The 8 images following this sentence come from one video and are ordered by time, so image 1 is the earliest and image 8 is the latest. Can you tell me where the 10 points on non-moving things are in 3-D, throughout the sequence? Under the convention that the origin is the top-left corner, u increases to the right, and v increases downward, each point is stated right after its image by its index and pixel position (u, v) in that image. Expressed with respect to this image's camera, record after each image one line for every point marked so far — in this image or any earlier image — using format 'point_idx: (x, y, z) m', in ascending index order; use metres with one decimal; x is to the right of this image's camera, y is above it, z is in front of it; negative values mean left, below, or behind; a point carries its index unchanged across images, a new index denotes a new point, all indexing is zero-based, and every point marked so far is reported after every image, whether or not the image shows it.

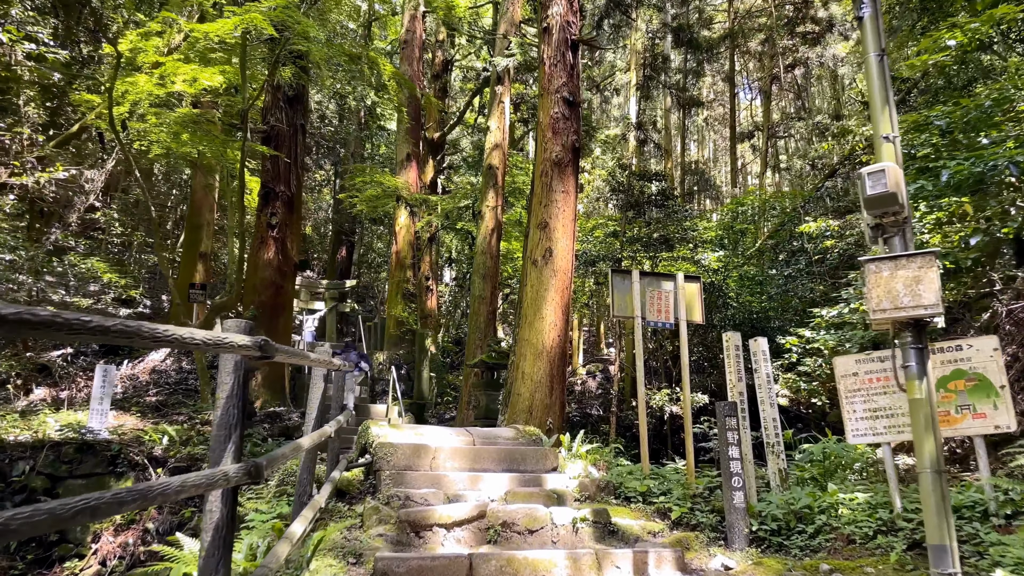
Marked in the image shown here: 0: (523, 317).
0: (+0.1, -0.2, +5.3) m
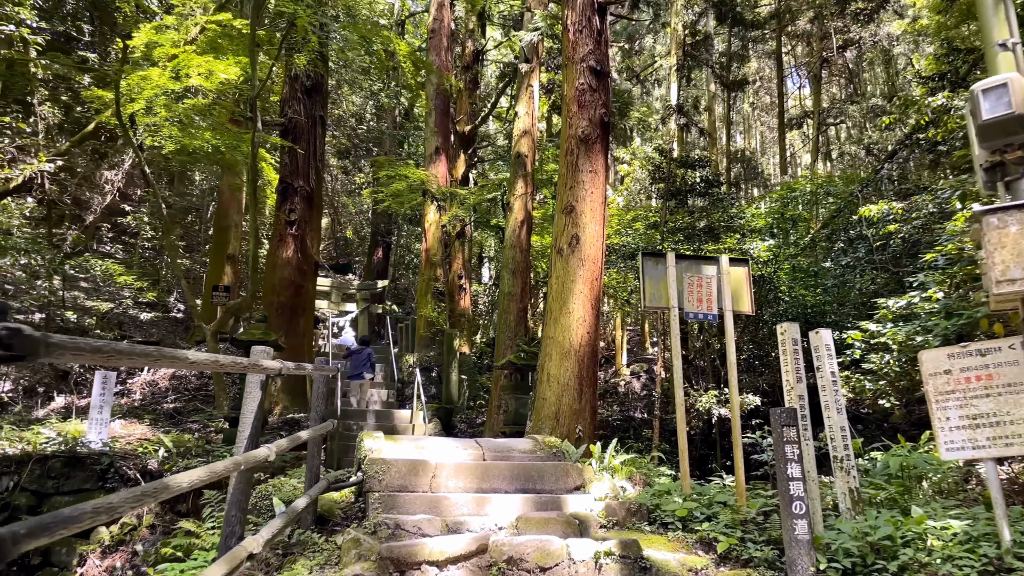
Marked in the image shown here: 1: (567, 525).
0: (+0.2, -0.2, +4.8) m
1: (+0.2, -0.8, +2.8) m
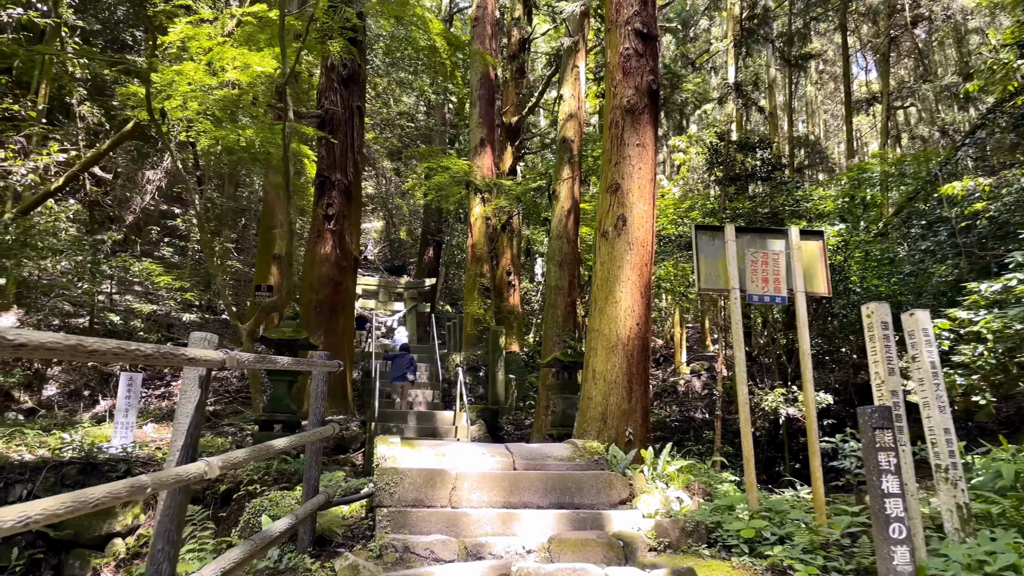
0: (+0.5, -0.1, +4.3) m
1: (+0.3, -0.8, +2.3) m
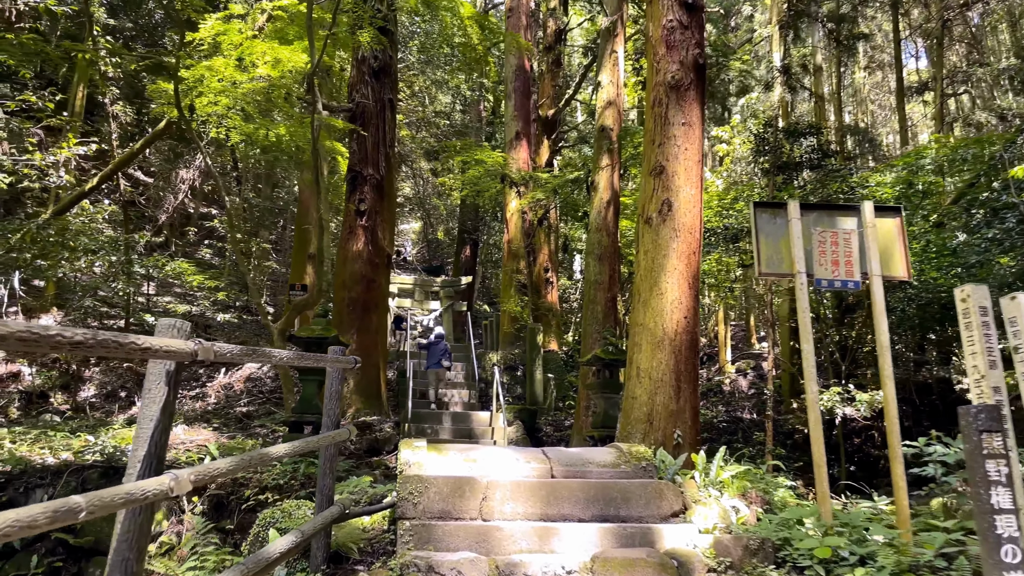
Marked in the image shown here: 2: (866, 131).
0: (+0.6, 0.0, +4.0) m
1: (+0.4, -0.7, +2.0) m
2: (+5.8, +2.6, +12.7) m
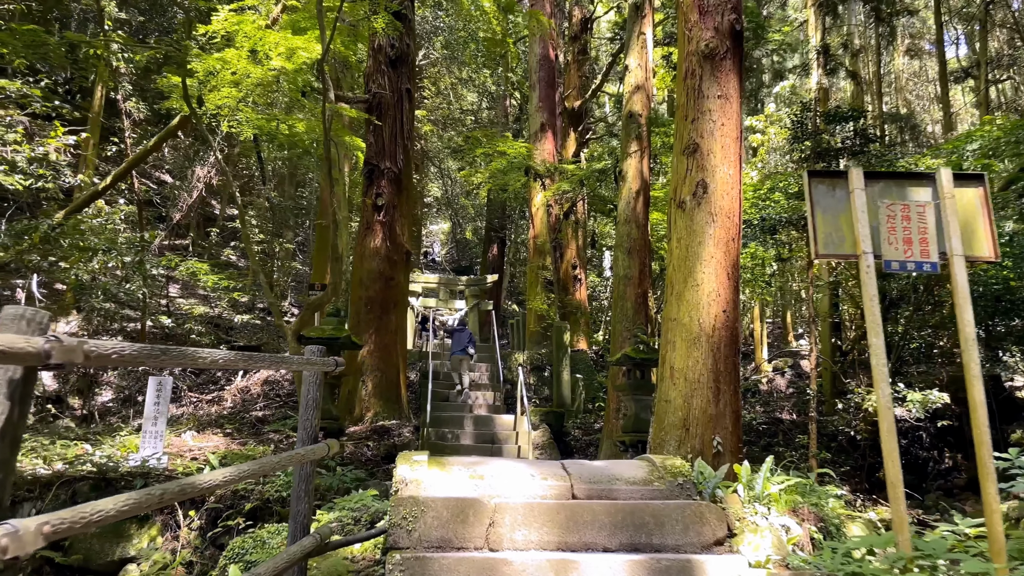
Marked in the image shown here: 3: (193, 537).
0: (+0.7, 0.0, +3.6) m
1: (+0.4, -0.7, +1.6) m
2: (+6.2, +2.7, +12.1) m
3: (-1.5, -1.2, +3.7) m
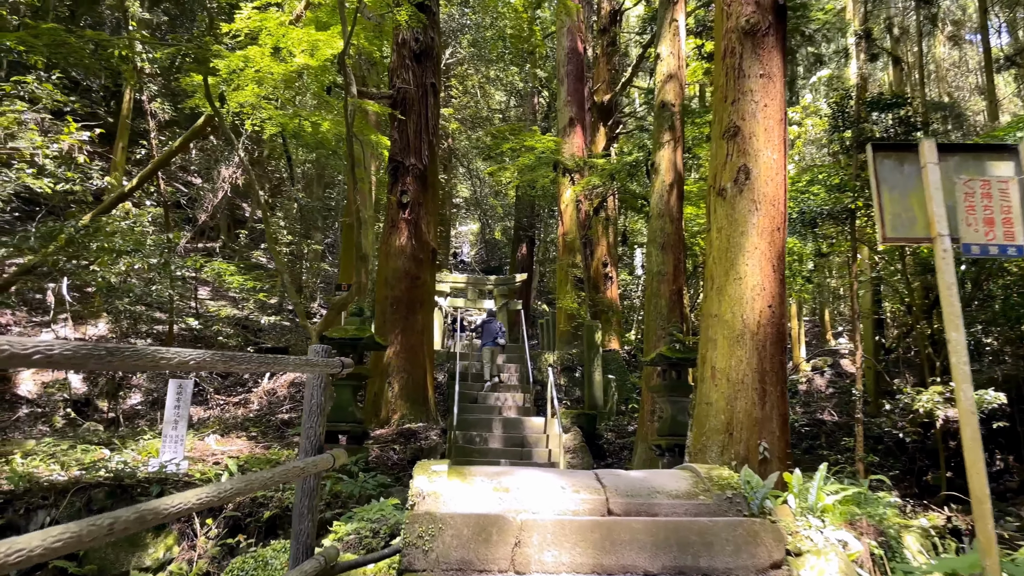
0: (+0.9, 0.0, +3.4) m
1: (+0.5, -0.7, +1.4) m
2: (+6.6, +2.7, +11.7) m
3: (-1.4, -1.2, +3.5) m
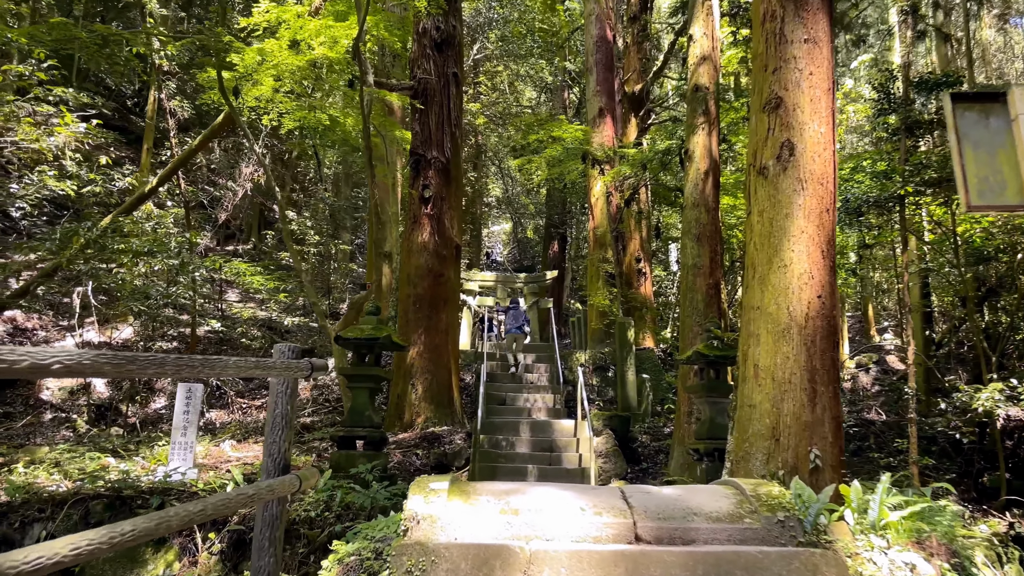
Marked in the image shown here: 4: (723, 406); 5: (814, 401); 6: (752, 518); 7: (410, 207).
0: (+0.9, +0.1, +3.1) m
1: (+0.5, -0.6, +1.1) m
2: (+7.0, +2.9, +11.1) m
3: (-1.3, -1.2, +3.3) m
4: (+1.3, -0.7, +4.7) m
5: (+1.1, -0.4, +2.8) m
6: (+0.6, -0.6, +1.9) m
7: (-0.9, +0.7, +6.8) m
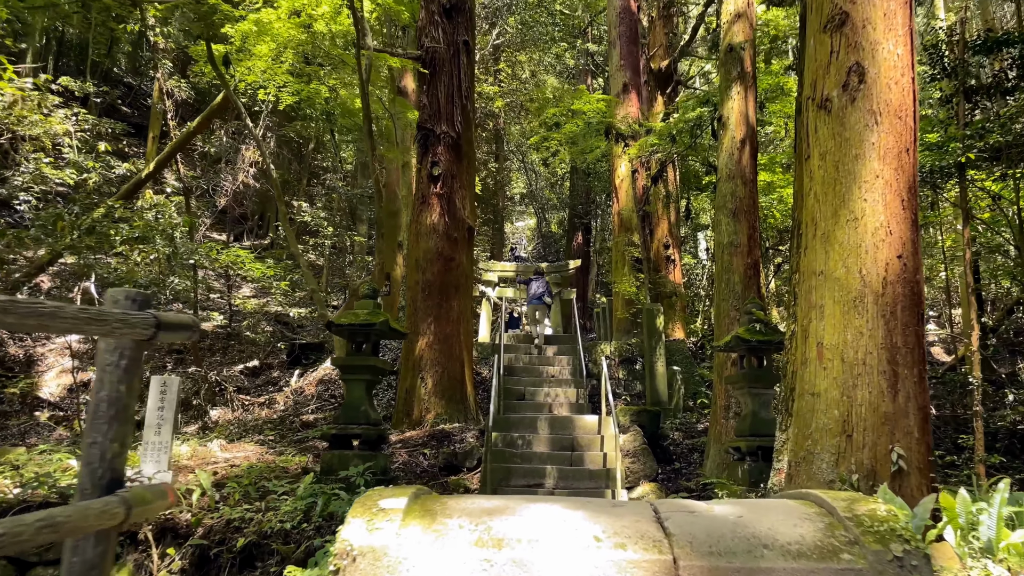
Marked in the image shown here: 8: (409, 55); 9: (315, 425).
0: (+1.0, +0.2, +2.5) m
1: (+0.4, -0.5, +0.6) m
2: (+7.3, +3.1, +10.3) m
3: (-1.2, -1.1, +2.8) m
4: (+1.3, -0.6, +4.1) m
5: (+1.1, -0.3, +2.2) m
6: (+0.6, -0.4, +1.3) m
7: (-0.8, +0.8, +6.2) m
8: (-0.8, +1.9, +6.3) m
9: (-1.5, -1.0, +5.9) m
